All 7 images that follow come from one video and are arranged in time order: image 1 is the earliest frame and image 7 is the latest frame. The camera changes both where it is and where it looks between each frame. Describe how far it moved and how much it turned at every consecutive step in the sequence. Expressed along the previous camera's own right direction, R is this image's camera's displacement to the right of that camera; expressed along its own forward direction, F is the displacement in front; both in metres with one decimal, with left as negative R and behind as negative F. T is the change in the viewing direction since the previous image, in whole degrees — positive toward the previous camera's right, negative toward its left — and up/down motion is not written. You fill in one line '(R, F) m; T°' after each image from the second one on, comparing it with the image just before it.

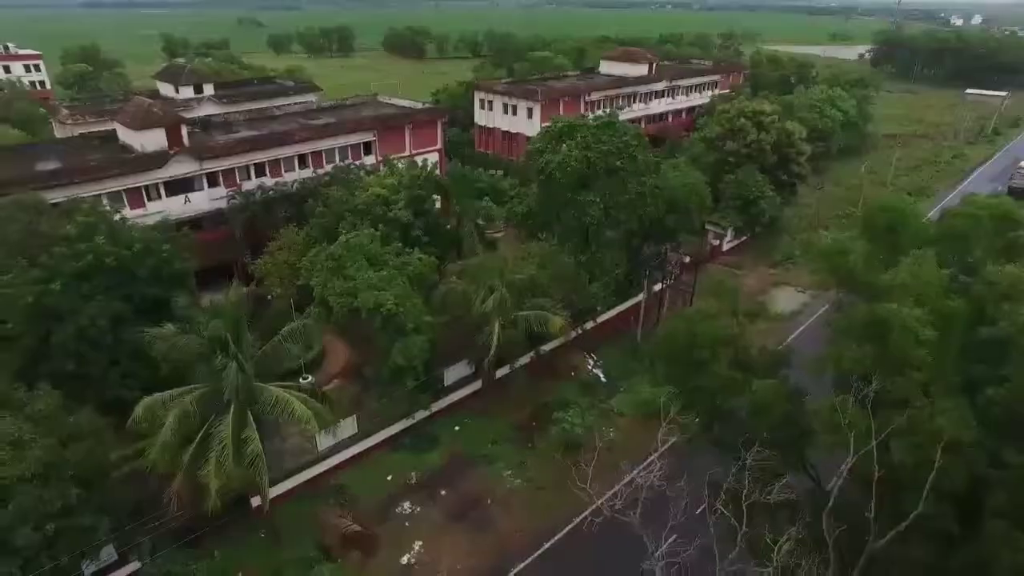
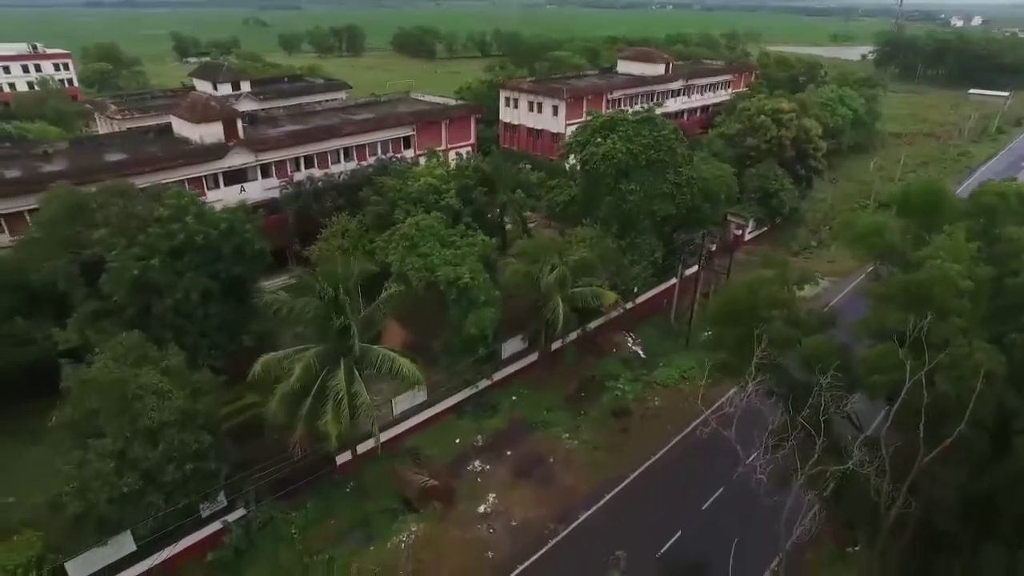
(-1.7, -1.6) m; 0°
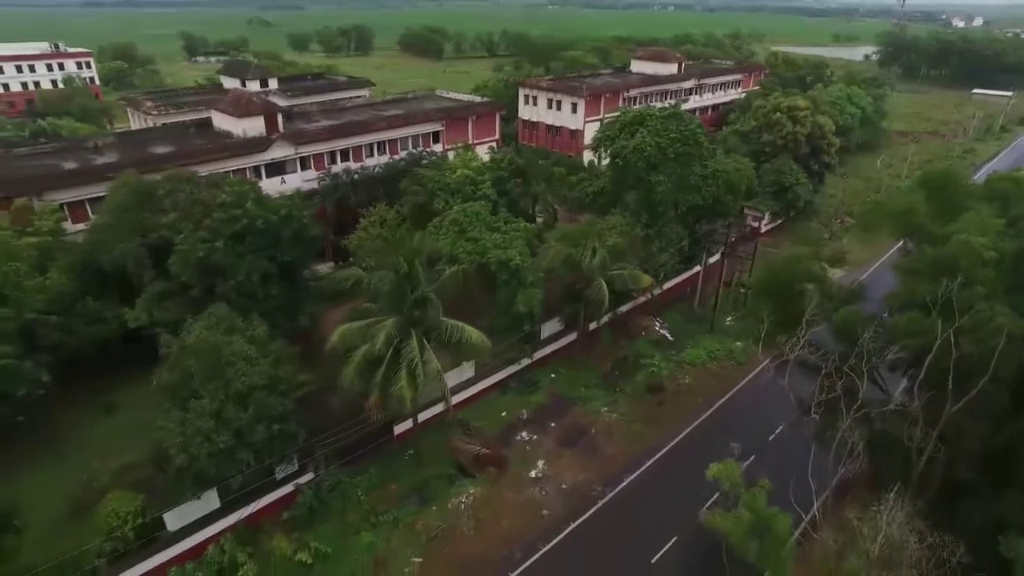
(-1.3, -1.2) m; 0°
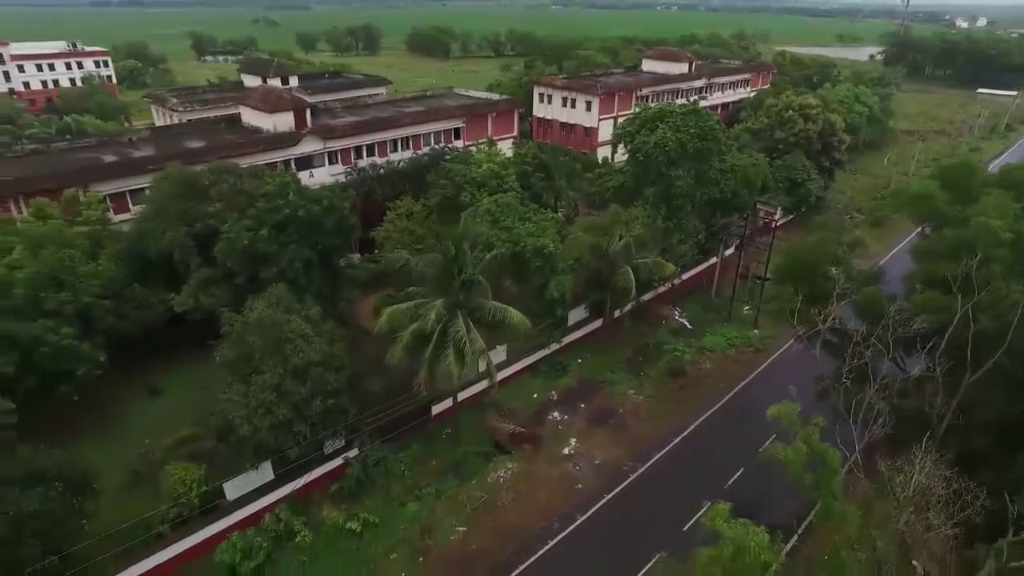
(-0.9, -0.9) m; 0°
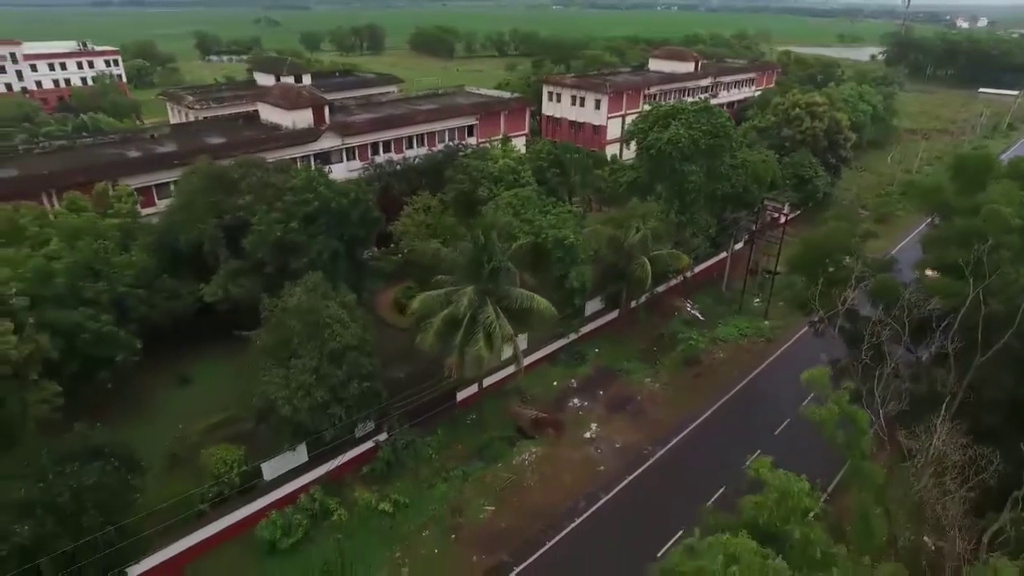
(-0.7, -0.6) m; 0°
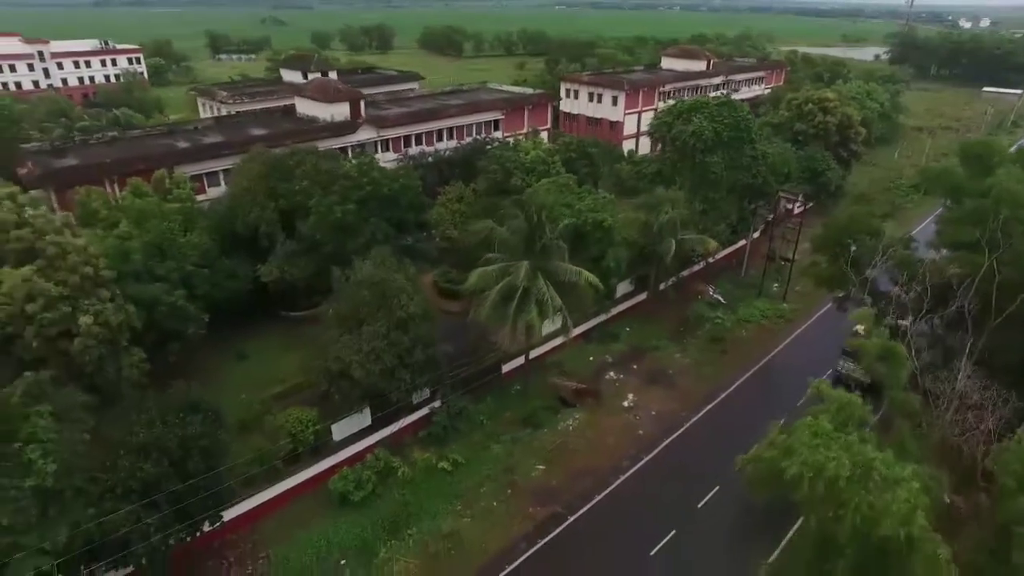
(-1.3, -1.4) m; 0°
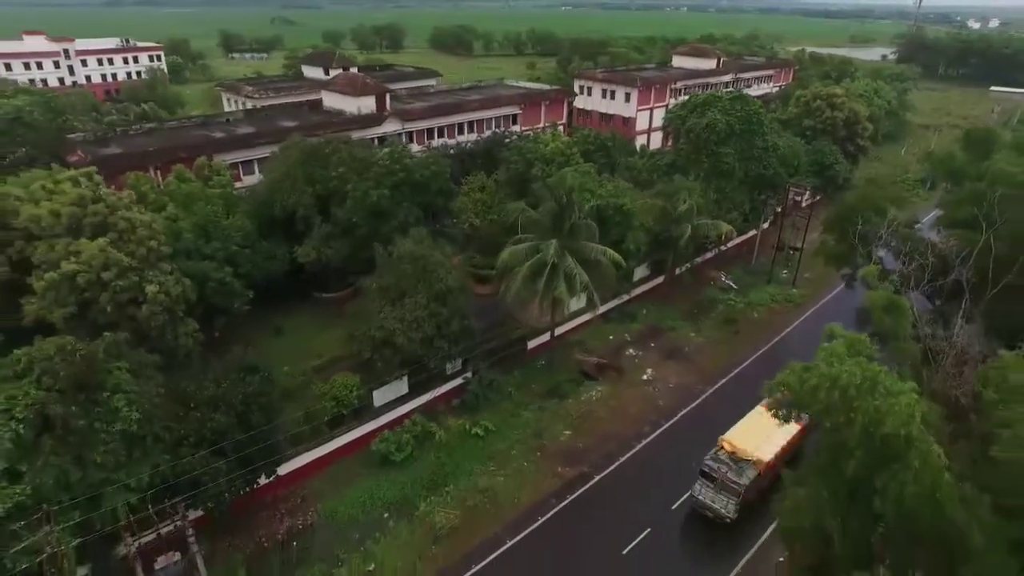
(-0.7, -1.3) m; 0°
